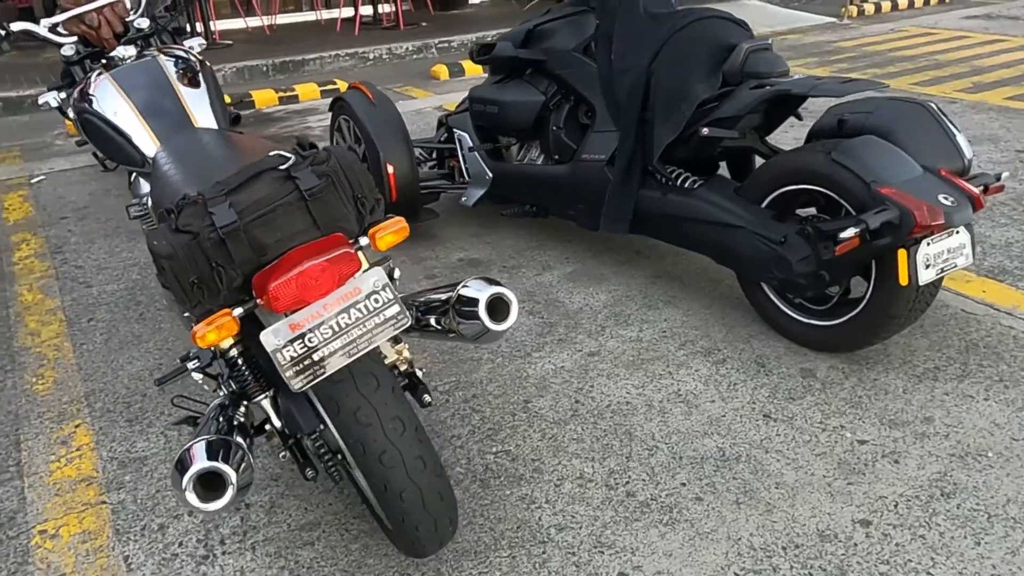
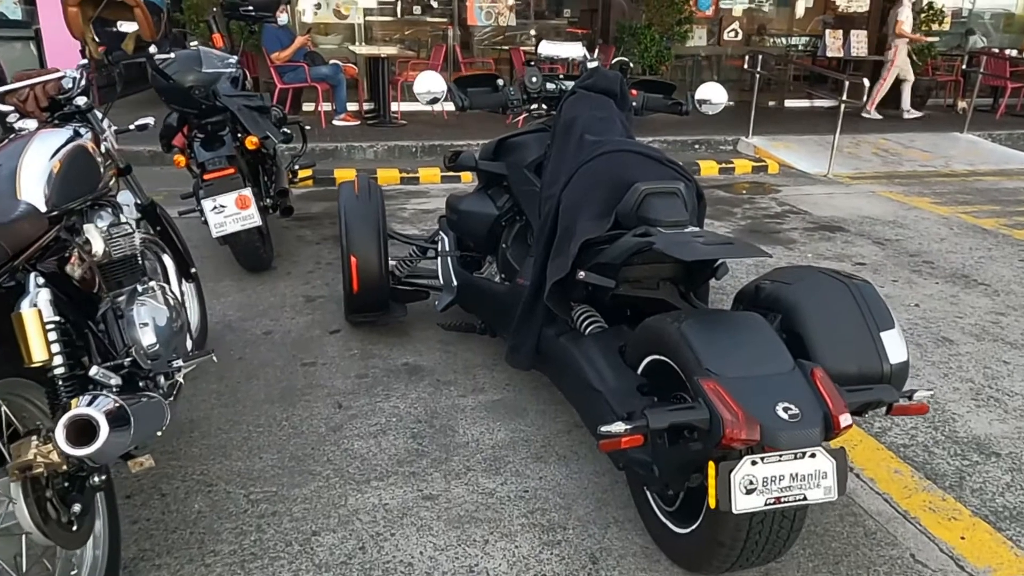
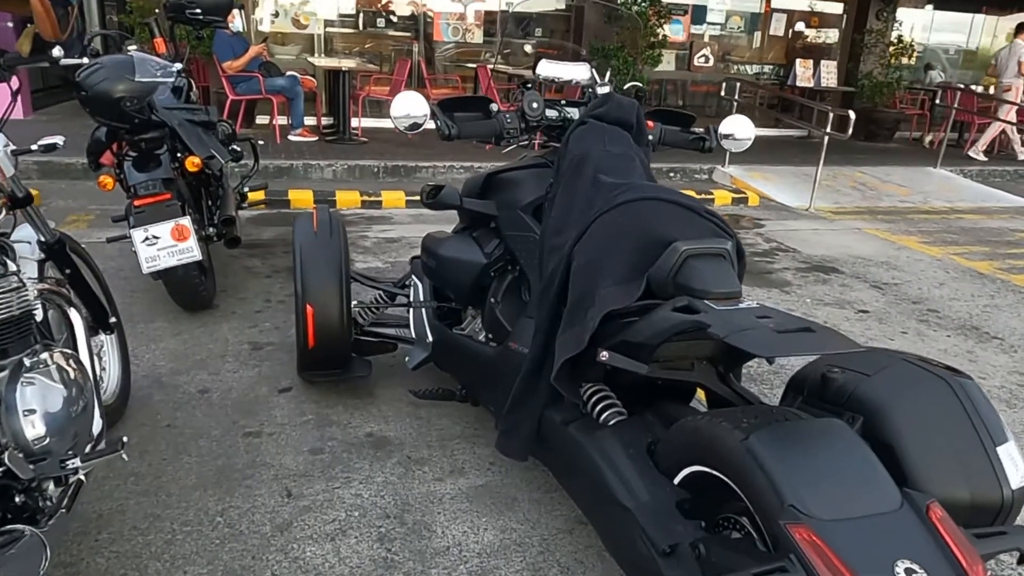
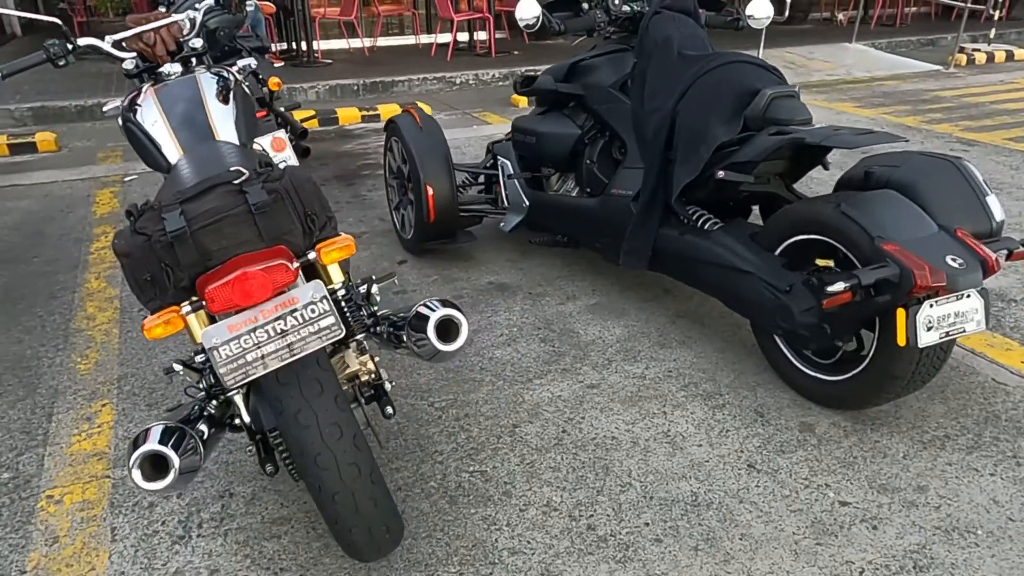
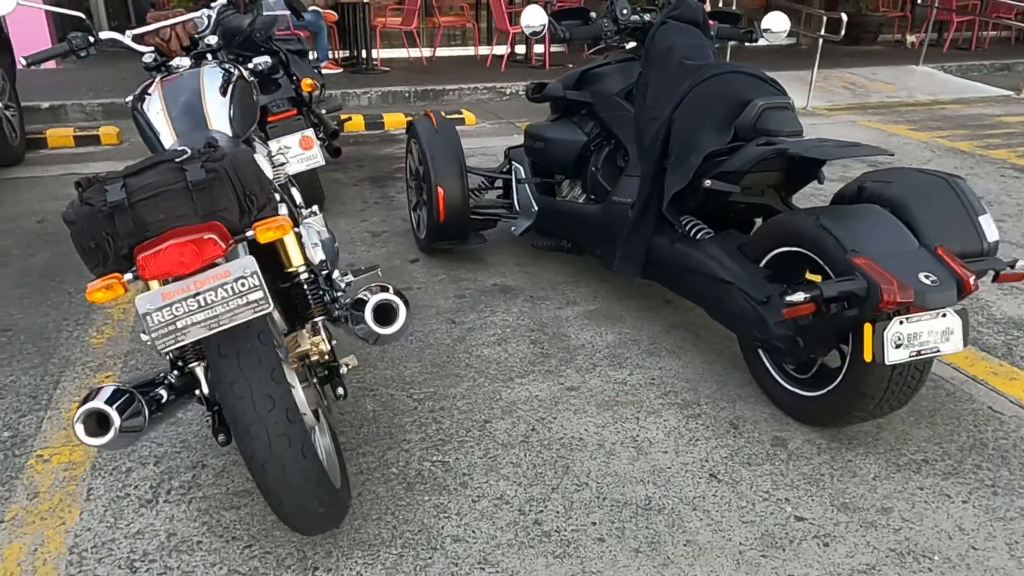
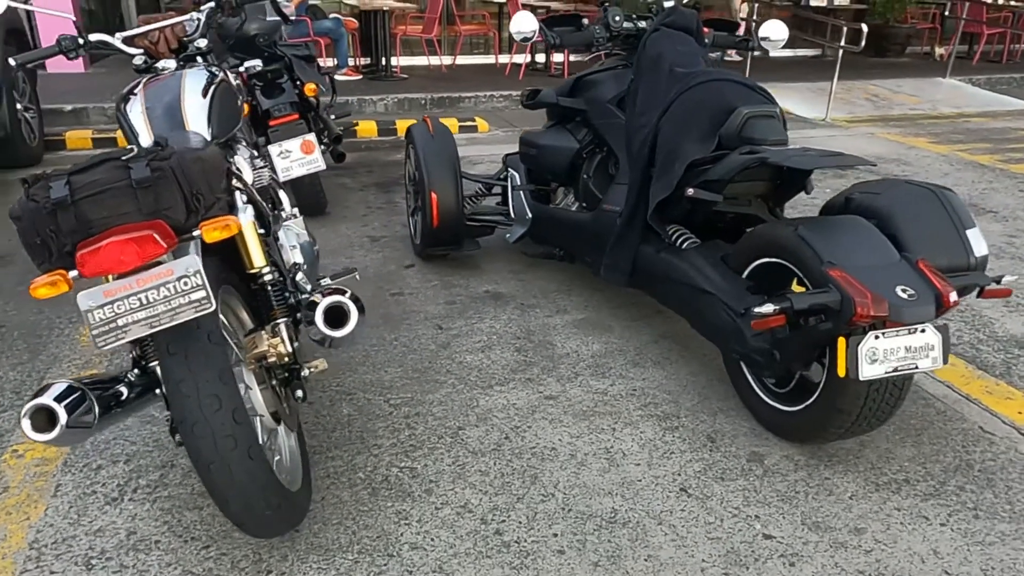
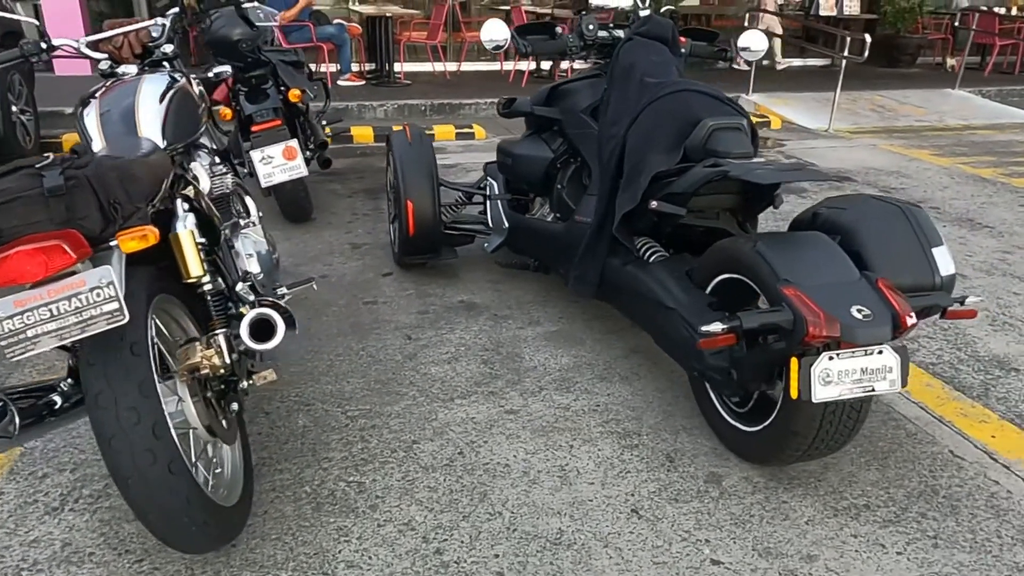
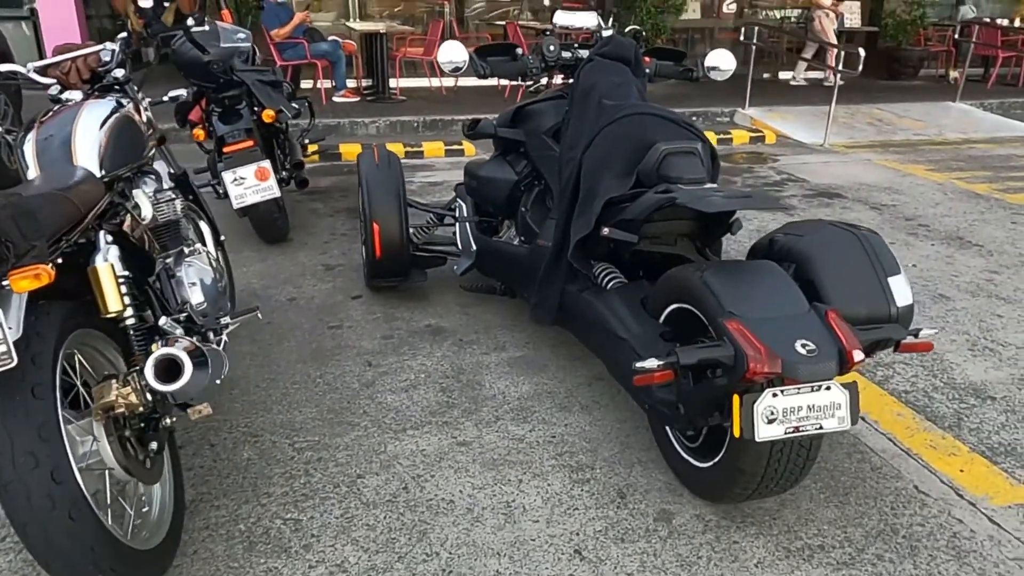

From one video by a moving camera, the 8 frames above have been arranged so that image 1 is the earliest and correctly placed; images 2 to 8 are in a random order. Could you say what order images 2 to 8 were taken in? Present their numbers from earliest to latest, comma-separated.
4, 5, 6, 7, 8, 2, 3
